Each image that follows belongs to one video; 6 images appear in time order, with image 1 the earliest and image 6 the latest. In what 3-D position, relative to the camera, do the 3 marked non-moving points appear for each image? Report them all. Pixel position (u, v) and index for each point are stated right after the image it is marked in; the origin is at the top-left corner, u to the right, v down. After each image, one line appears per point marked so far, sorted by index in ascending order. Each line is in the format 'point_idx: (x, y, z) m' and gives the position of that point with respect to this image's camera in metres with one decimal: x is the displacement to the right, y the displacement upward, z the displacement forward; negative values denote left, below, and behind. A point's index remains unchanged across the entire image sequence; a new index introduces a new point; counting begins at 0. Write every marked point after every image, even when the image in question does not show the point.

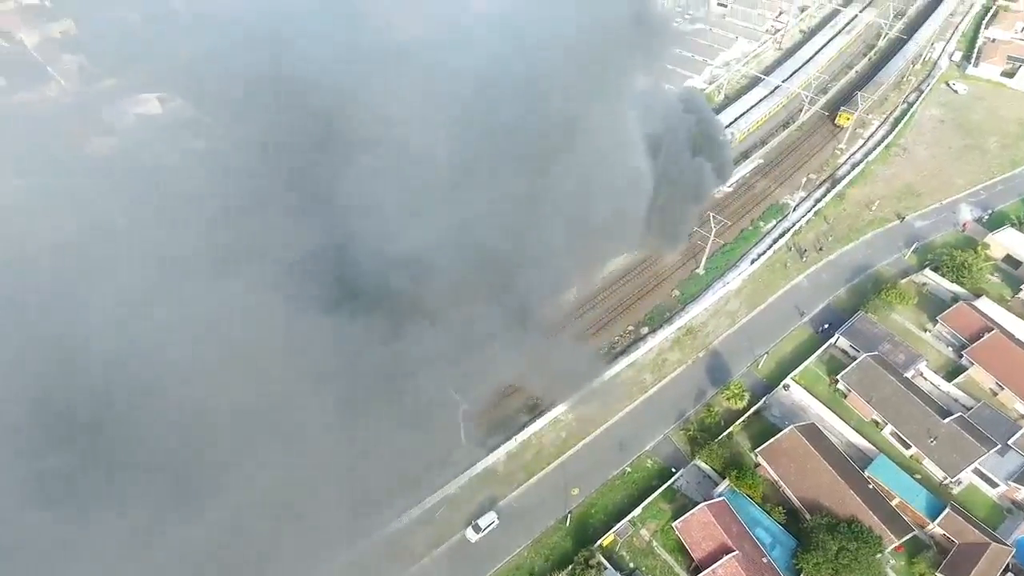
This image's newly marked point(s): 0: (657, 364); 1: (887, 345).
0: (+3.8, -2.0, +15.8) m
1: (+9.6, -1.5, +15.5) m
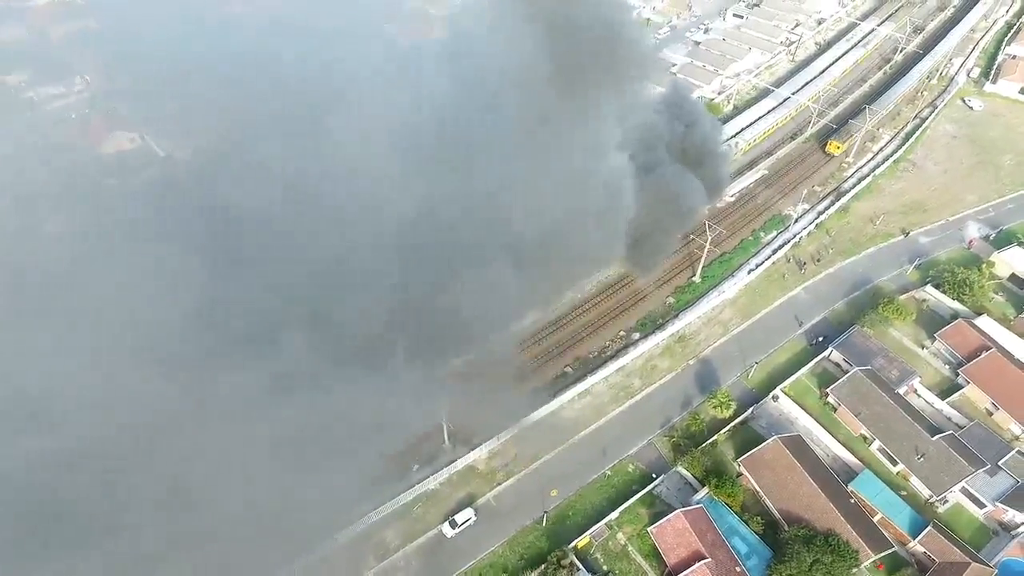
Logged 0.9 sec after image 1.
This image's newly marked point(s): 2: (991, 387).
0: (+3.5, -2.2, +15.8) m
1: (+9.3, -1.8, +15.3) m
2: (+11.6, -2.4, +14.6) m
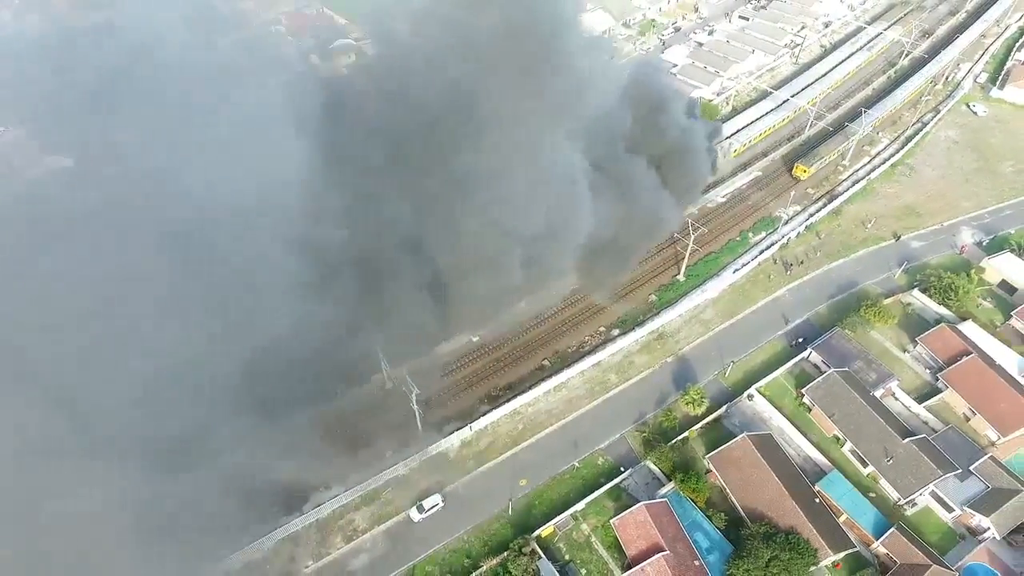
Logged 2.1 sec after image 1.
0: (+2.9, -2.1, +15.9) m
1: (+8.7, -1.9, +15.3) m
2: (+11.0, -2.5, +14.5) m
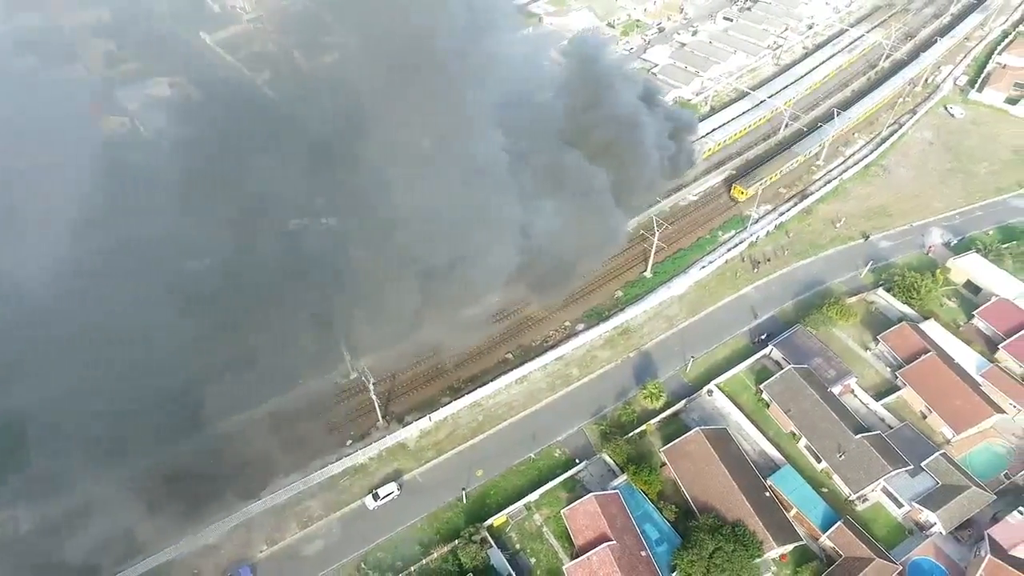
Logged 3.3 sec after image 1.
0: (+1.9, -1.9, +16.1) m
1: (+7.8, -1.8, +15.4) m
2: (+10.0, -2.5, +14.6) m
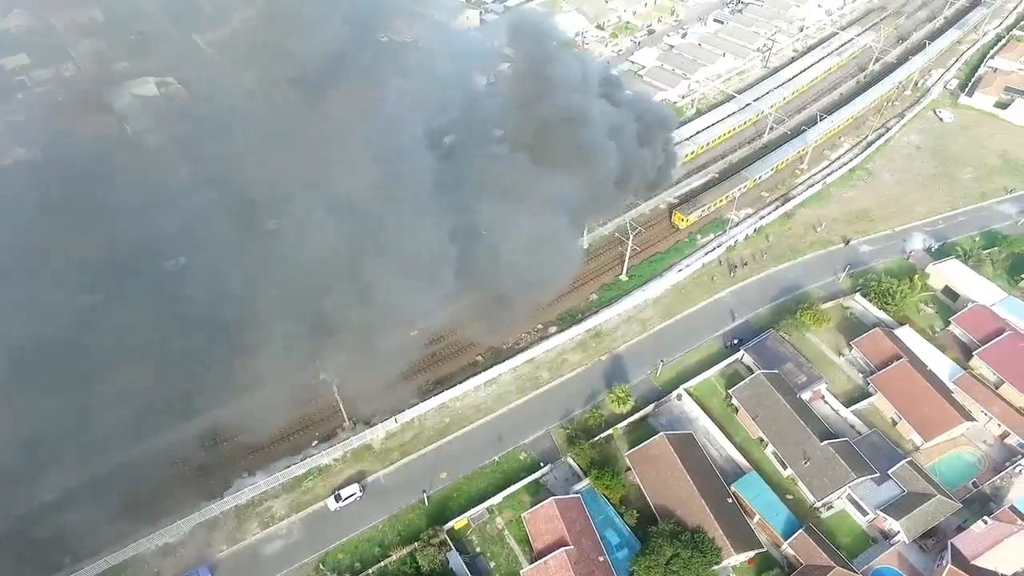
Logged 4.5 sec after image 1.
0: (+1.2, -2.0, +16.0) m
1: (+7.0, -1.9, +15.3) m
2: (+9.2, -2.6, +14.5) m
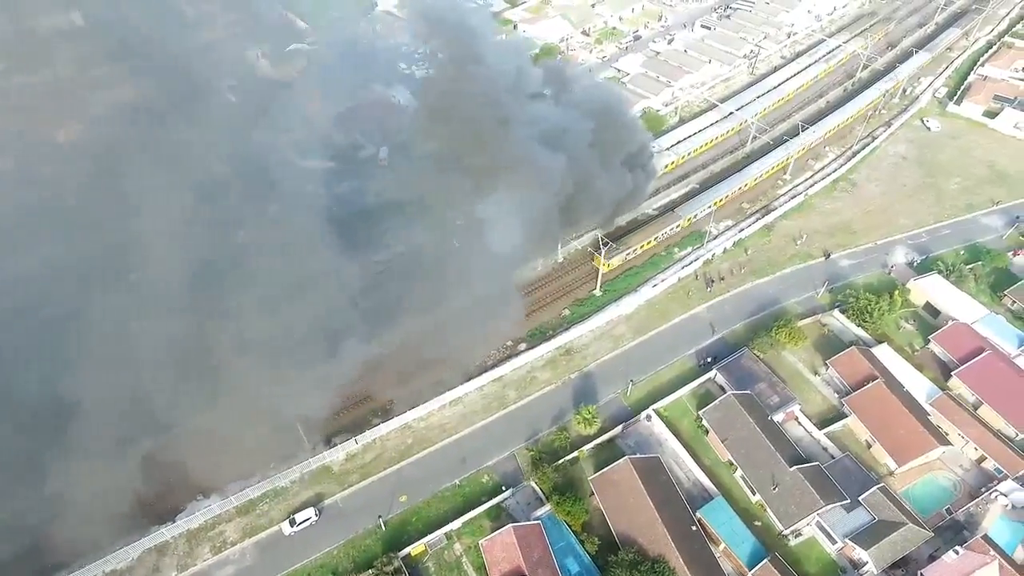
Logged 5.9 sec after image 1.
0: (+0.3, -2.4, +15.7) m
1: (+6.1, -2.4, +14.9) m
2: (+8.4, -3.1, +14.1) m
